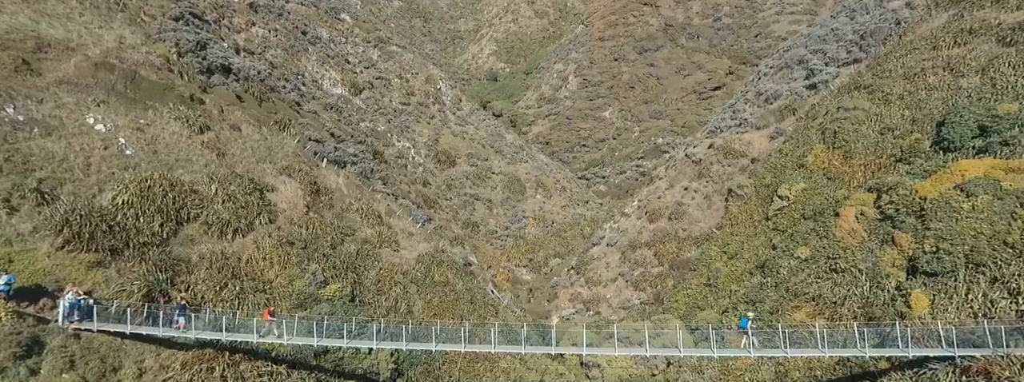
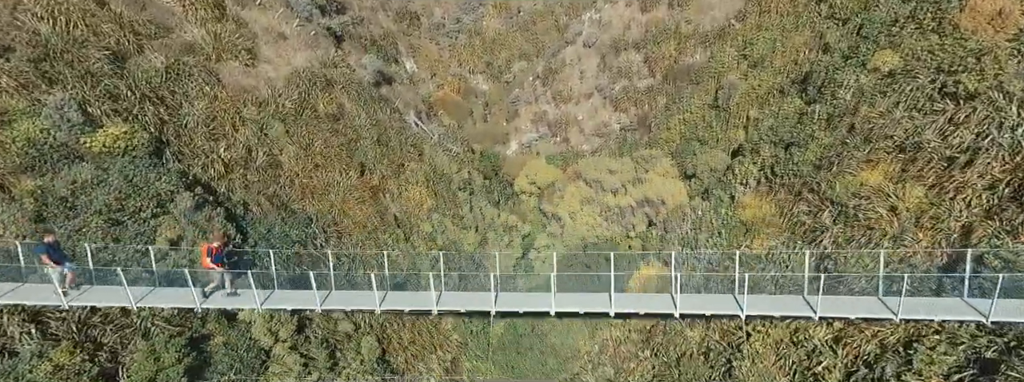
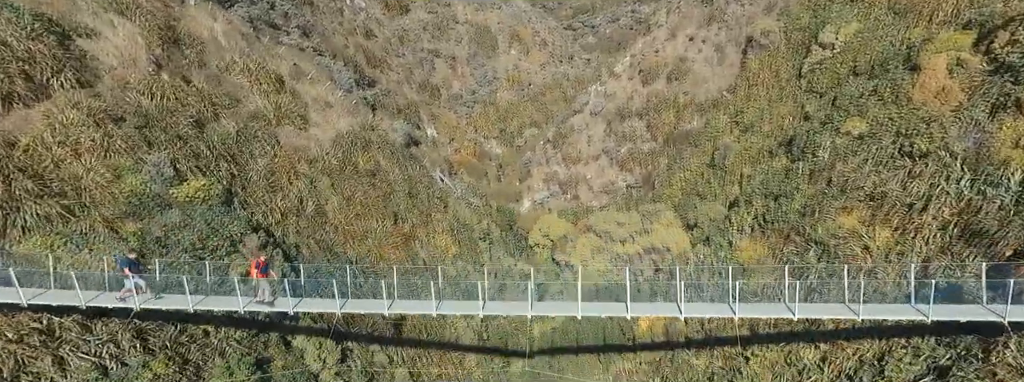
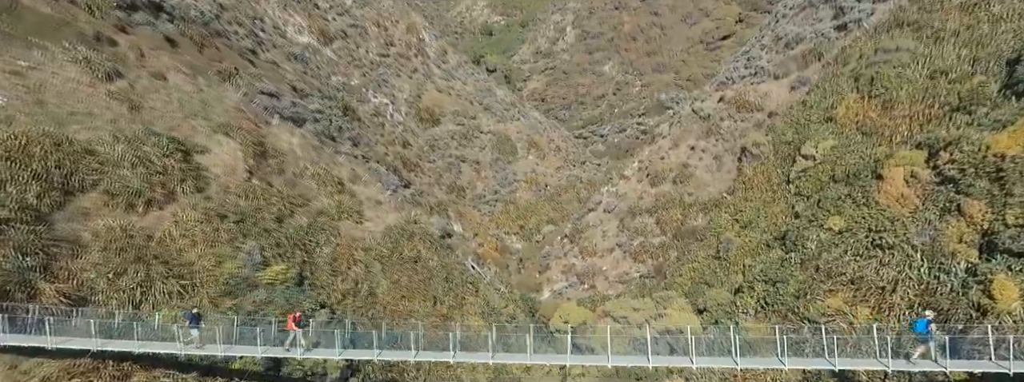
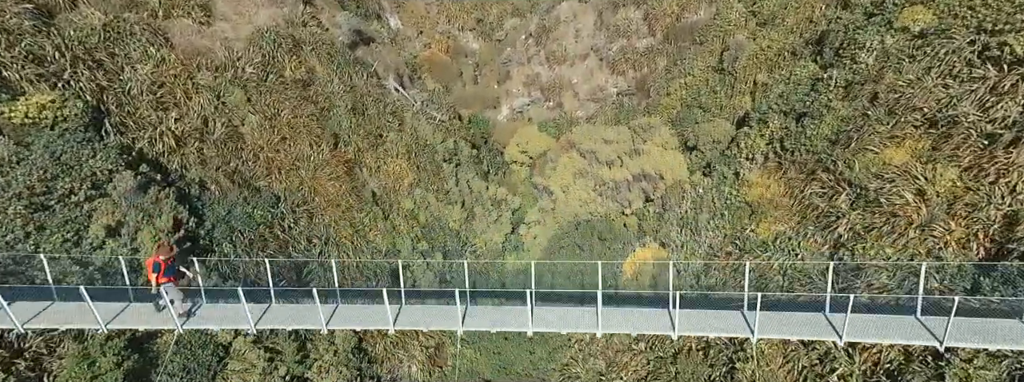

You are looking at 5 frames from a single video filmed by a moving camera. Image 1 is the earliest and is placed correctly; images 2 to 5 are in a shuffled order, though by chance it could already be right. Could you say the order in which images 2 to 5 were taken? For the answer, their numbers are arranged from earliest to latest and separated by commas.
4, 3, 2, 5
